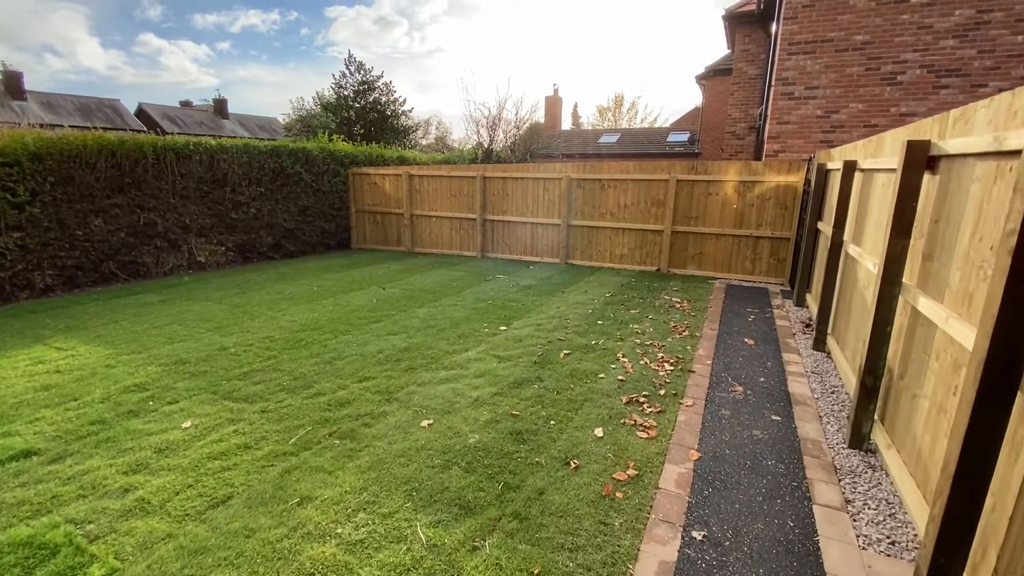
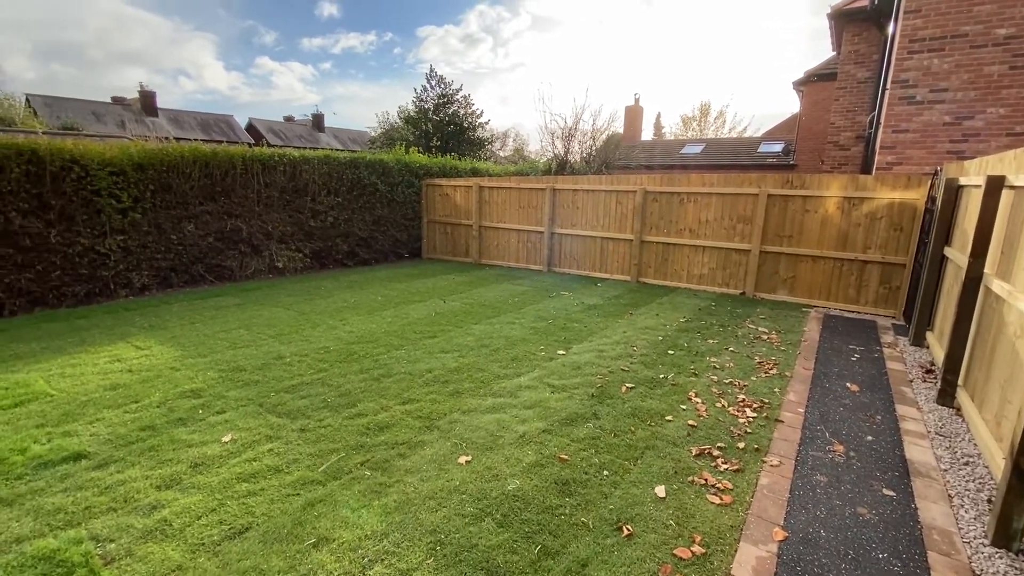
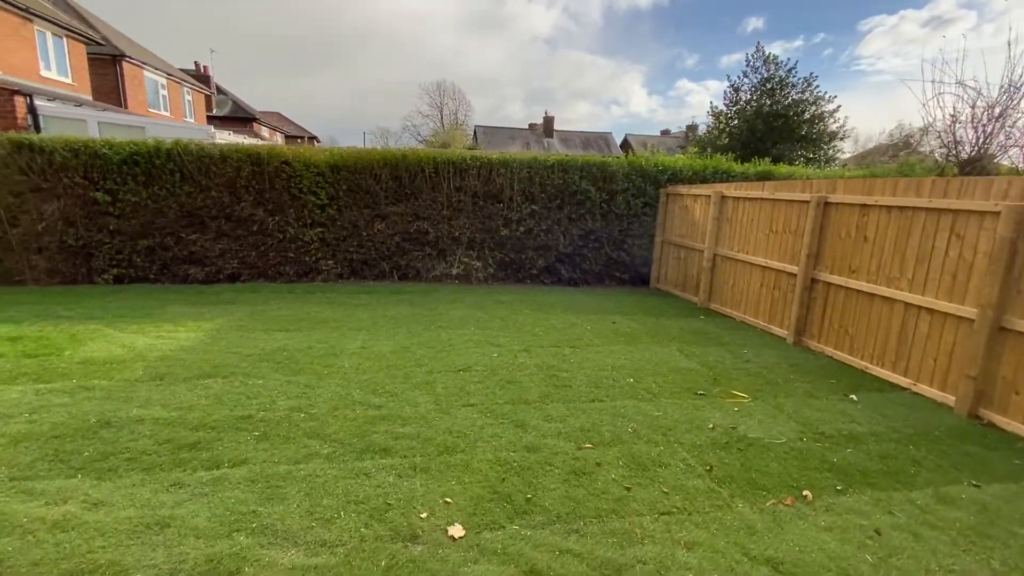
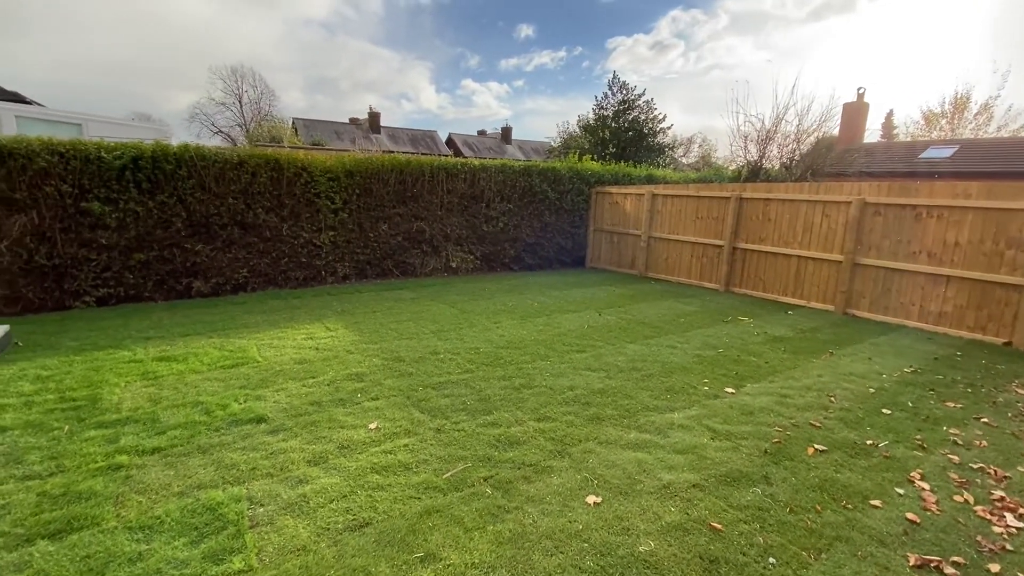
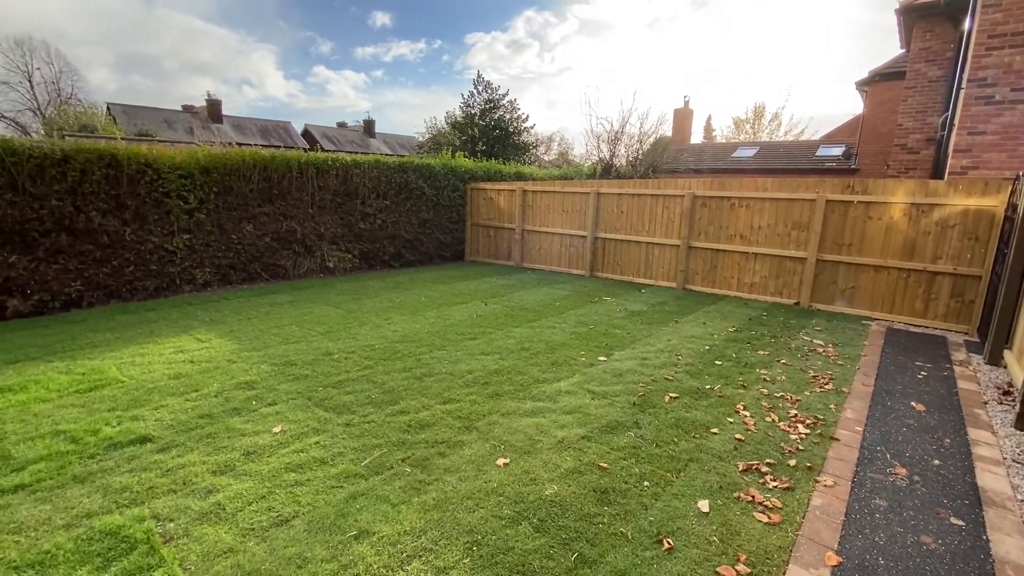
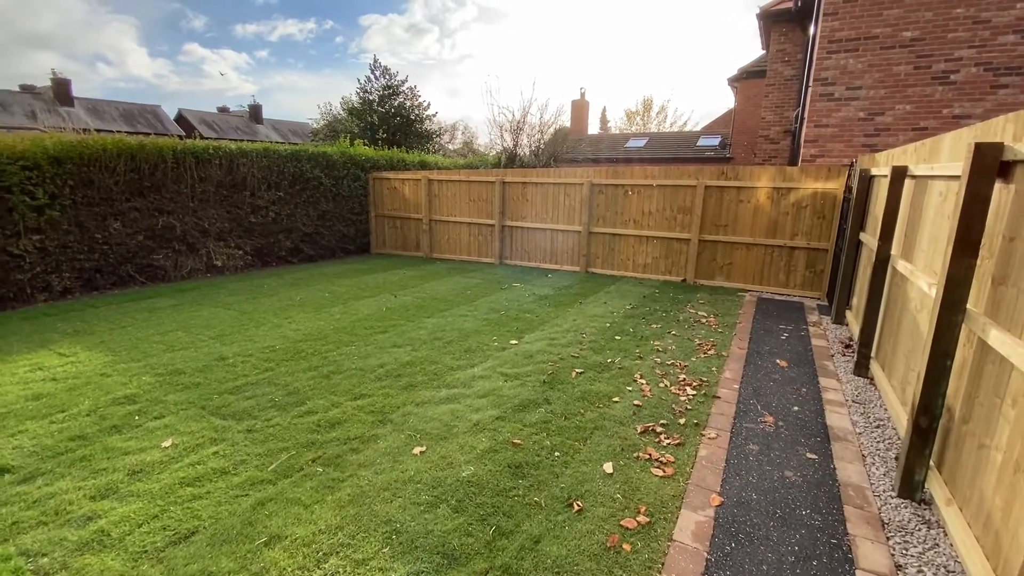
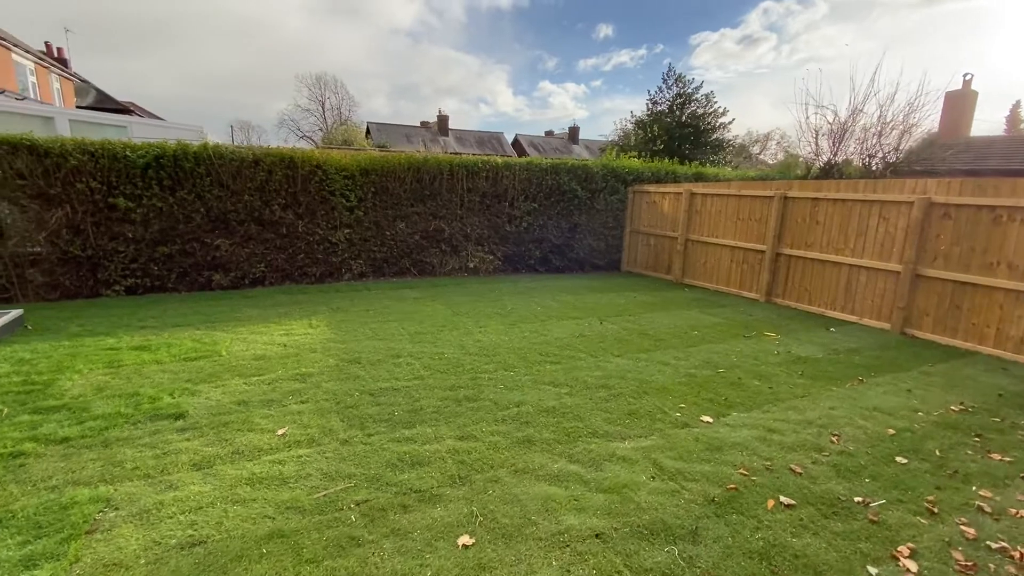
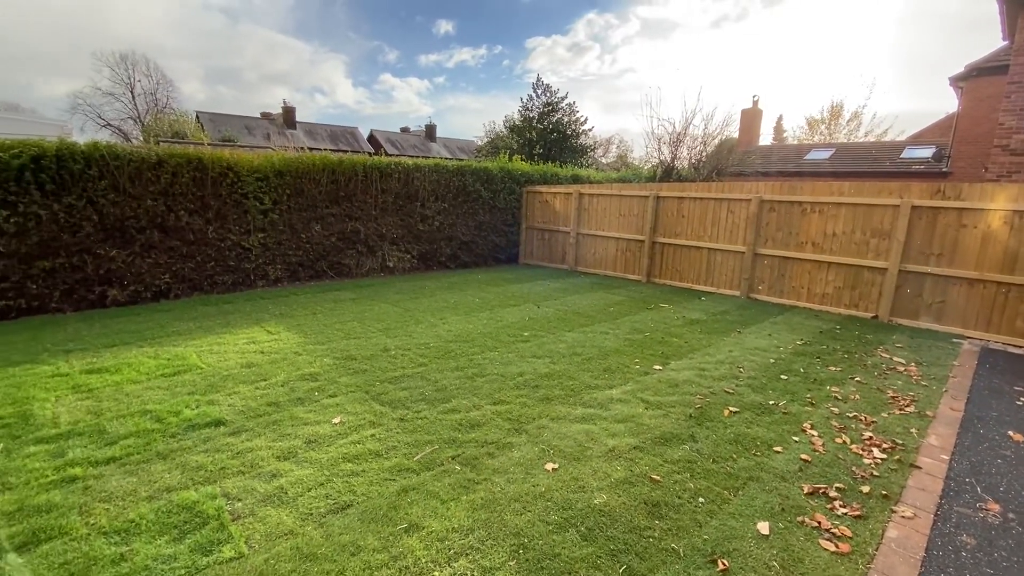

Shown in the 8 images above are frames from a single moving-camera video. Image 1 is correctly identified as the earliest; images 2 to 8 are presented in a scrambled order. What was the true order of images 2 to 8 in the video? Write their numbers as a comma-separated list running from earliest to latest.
6, 2, 5, 8, 4, 7, 3
